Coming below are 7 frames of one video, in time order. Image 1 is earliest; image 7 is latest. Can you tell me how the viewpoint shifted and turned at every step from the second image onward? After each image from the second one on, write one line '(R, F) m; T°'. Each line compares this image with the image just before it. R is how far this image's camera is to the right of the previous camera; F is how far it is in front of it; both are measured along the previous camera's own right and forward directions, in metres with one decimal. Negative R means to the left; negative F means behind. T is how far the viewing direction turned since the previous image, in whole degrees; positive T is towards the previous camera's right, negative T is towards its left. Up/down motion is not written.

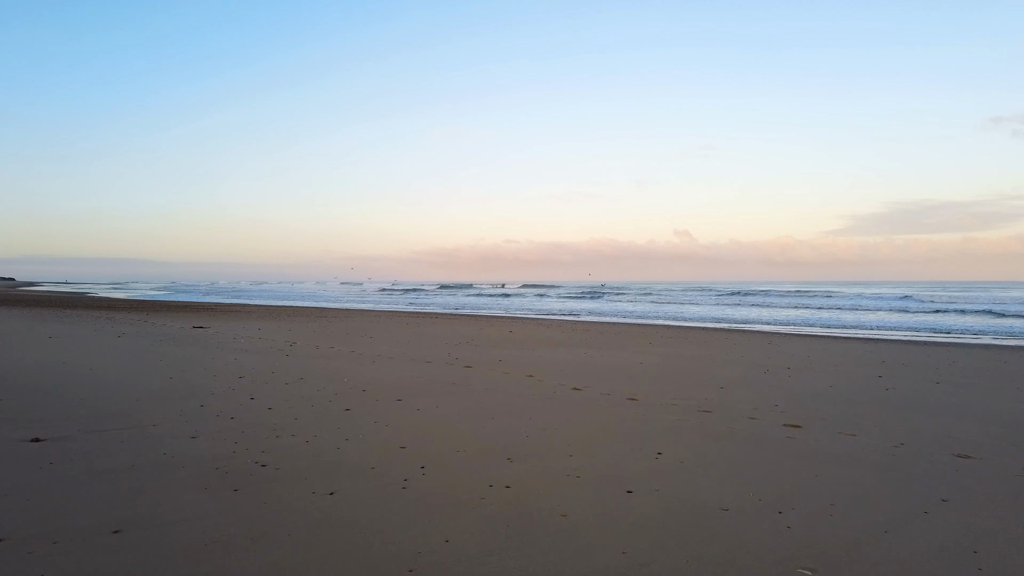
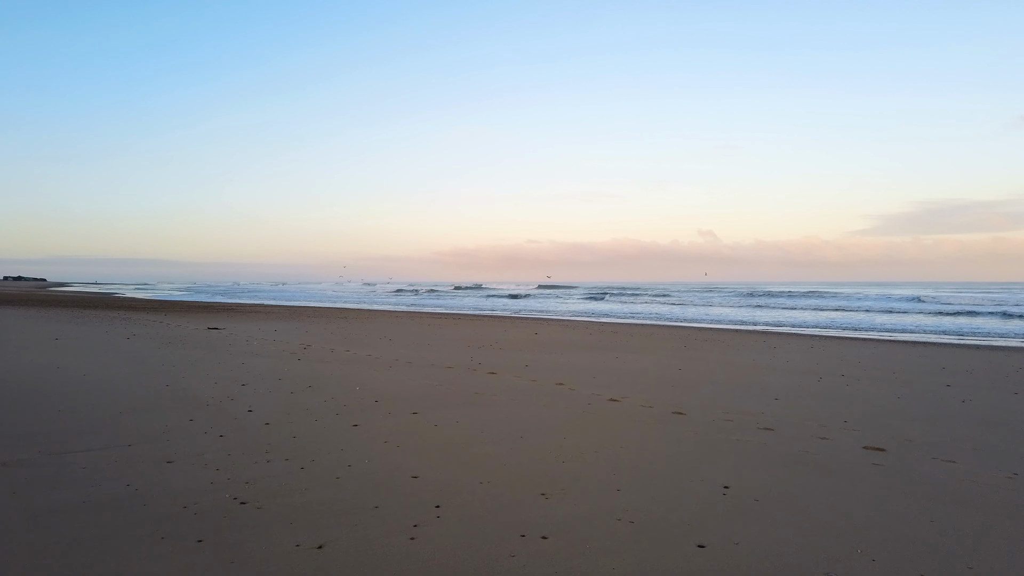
(-0.1, +0.9) m; -2°
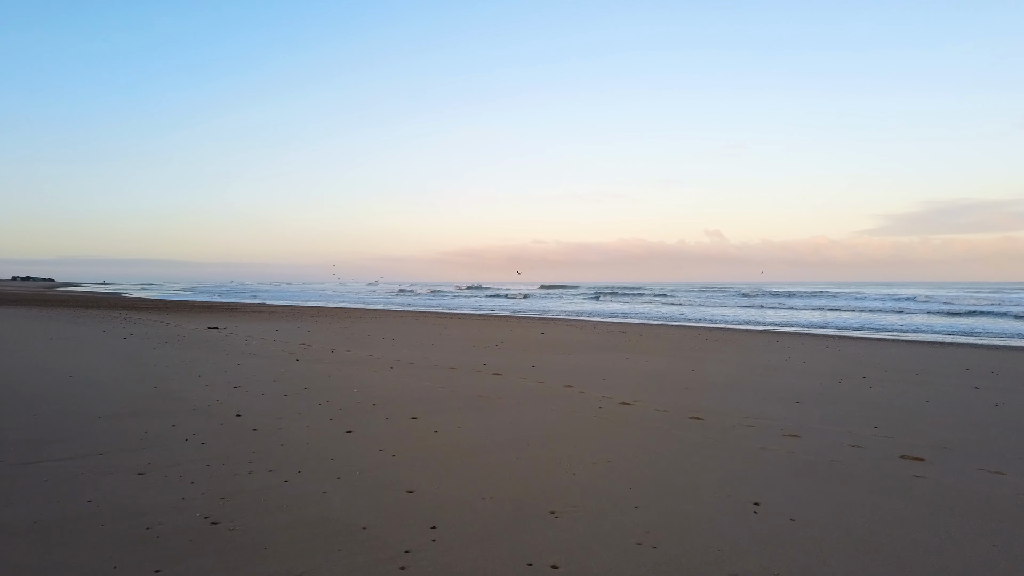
(0.0, +0.4) m; -1°
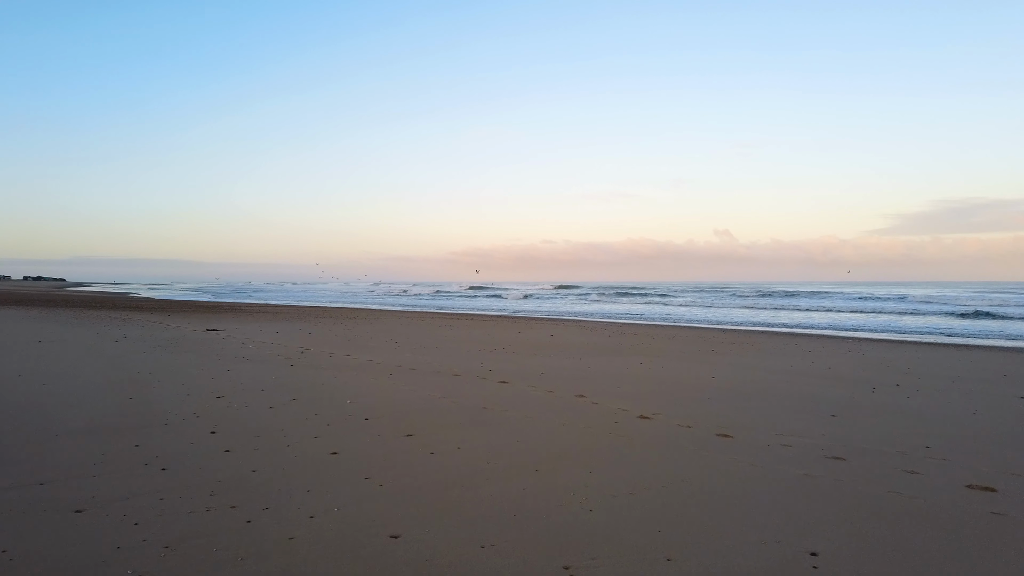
(0.0, +0.7) m; -1°
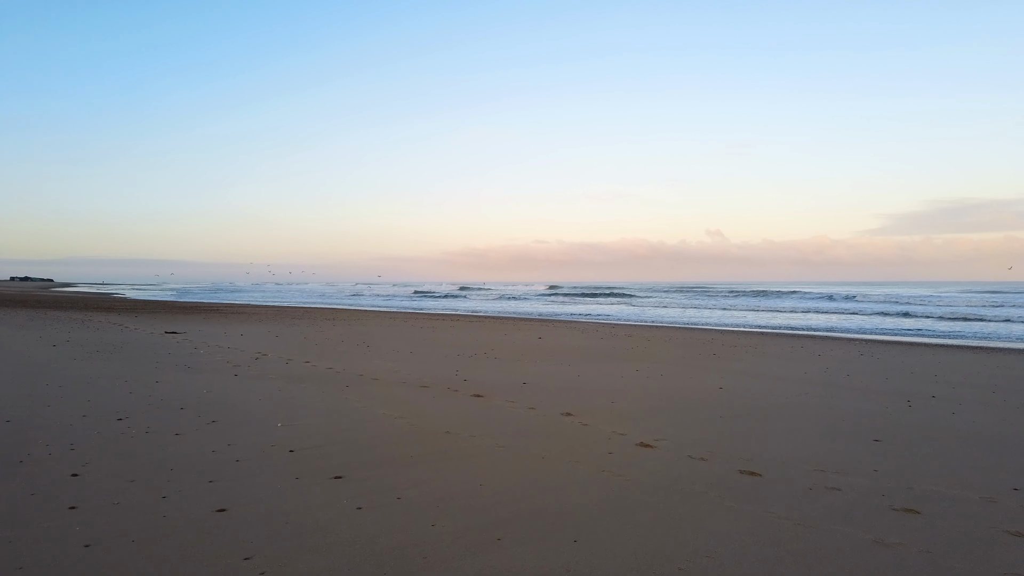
(+0.2, +1.4) m; +1°
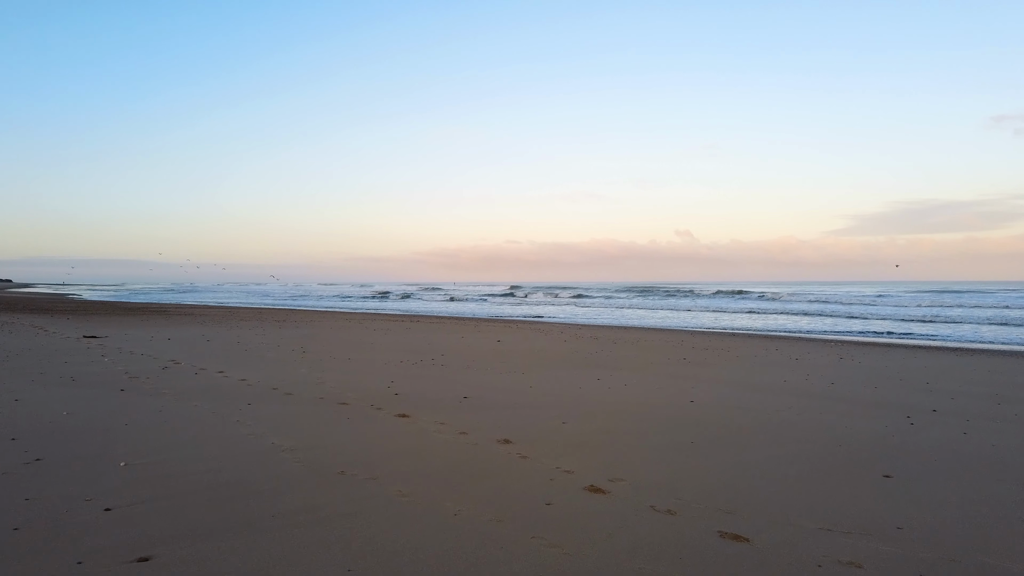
(+0.4, +1.3) m; +3°
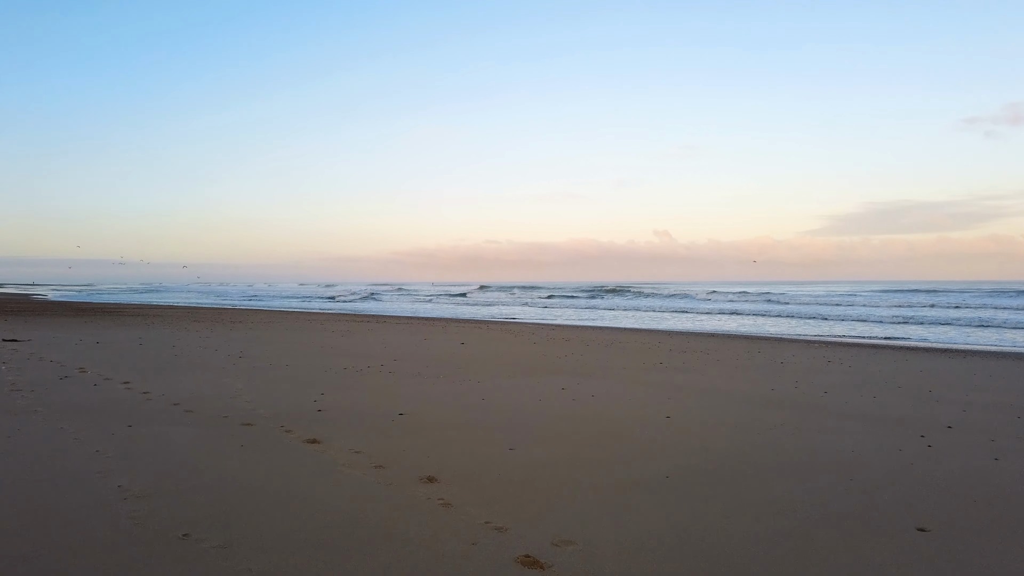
(+0.4, +1.2) m; +2°
